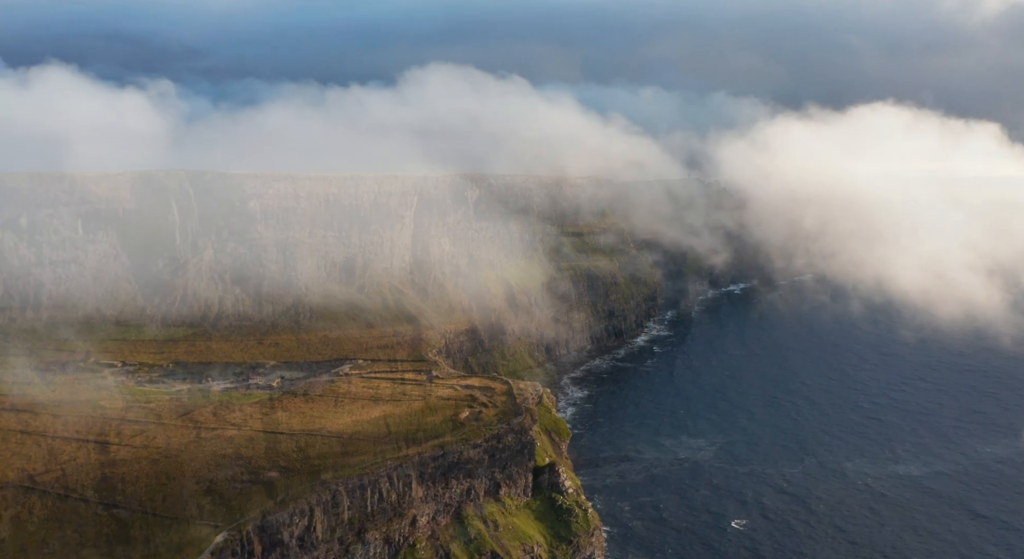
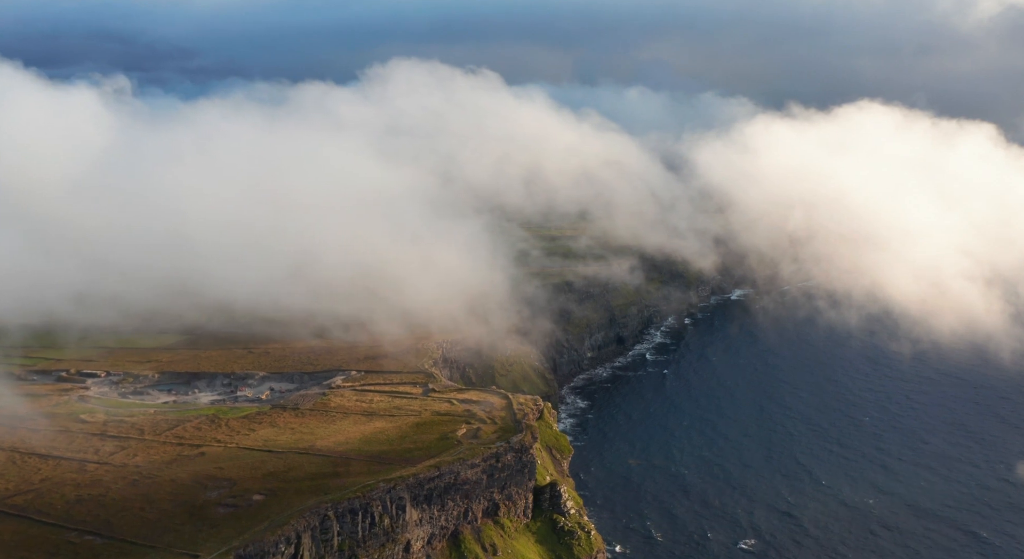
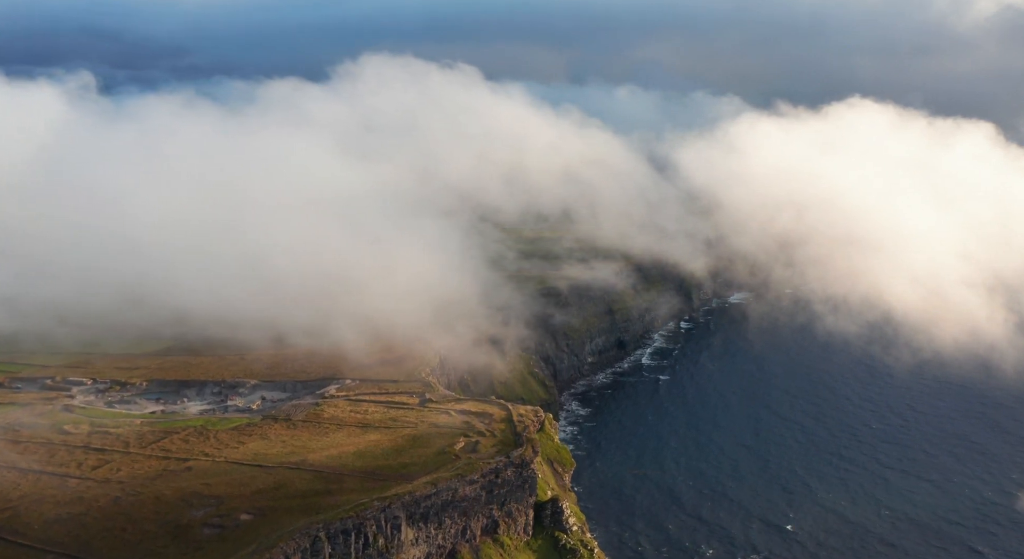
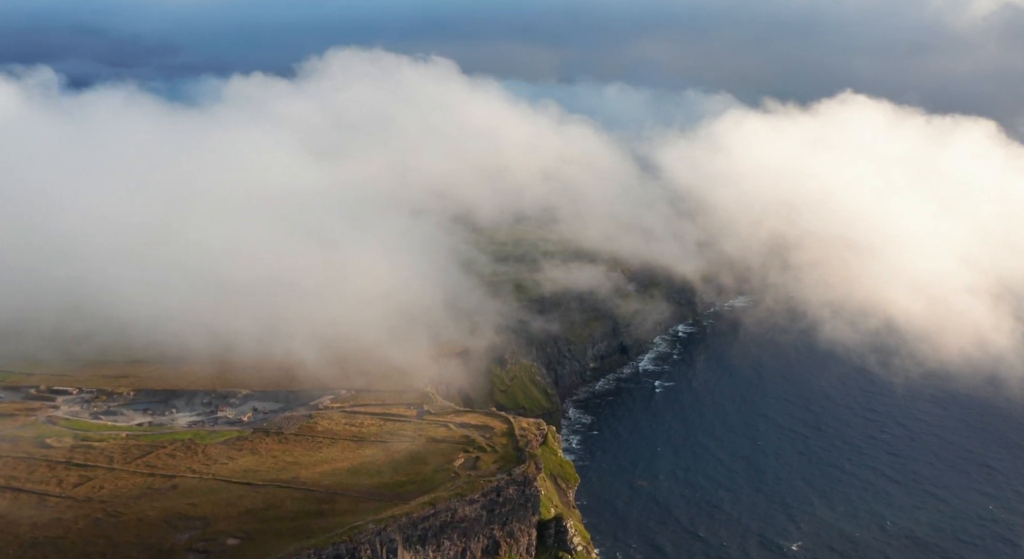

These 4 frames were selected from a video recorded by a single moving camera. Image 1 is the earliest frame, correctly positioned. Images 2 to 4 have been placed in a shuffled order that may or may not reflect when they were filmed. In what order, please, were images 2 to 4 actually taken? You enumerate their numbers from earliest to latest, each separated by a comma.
2, 3, 4
